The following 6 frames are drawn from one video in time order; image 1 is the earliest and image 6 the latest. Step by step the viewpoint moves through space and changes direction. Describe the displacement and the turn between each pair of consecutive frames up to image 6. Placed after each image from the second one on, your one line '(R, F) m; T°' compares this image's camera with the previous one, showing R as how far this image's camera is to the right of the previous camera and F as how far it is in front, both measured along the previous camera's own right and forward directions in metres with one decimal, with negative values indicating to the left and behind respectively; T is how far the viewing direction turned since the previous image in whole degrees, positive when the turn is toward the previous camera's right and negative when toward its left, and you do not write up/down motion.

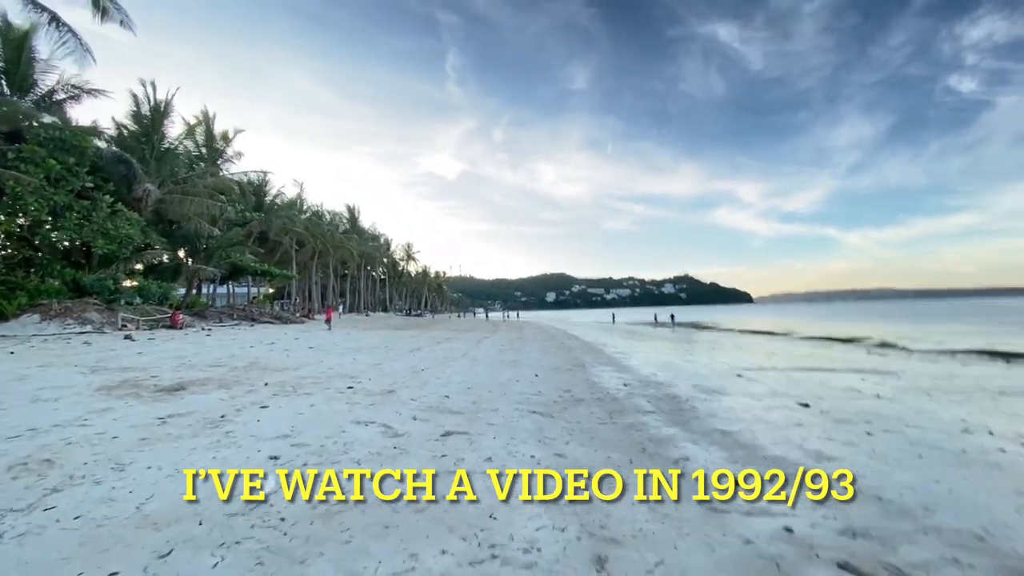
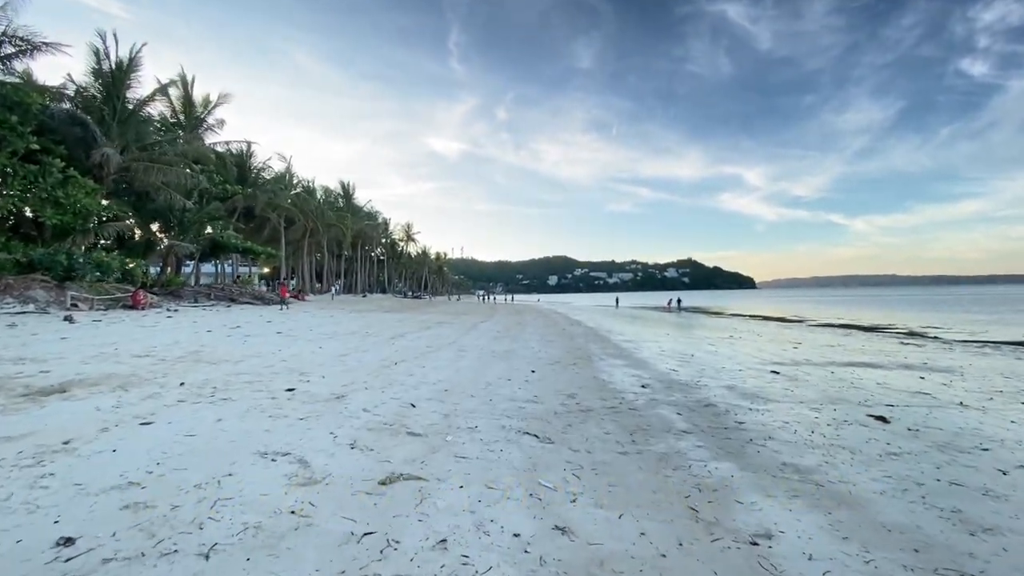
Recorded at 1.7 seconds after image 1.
(+0.2, +2.1) m; 0°
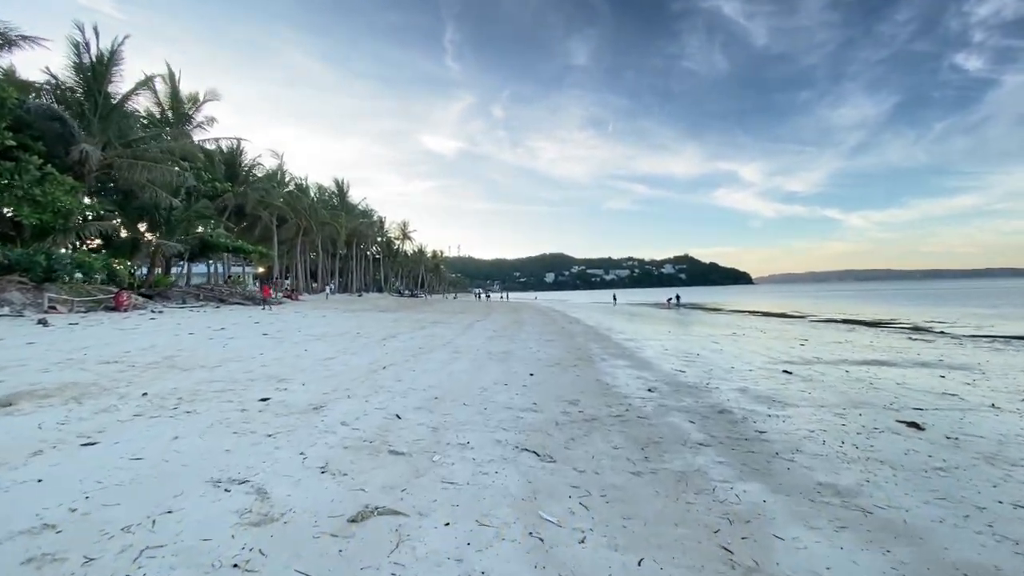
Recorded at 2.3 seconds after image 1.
(0.0, +0.6) m; 0°
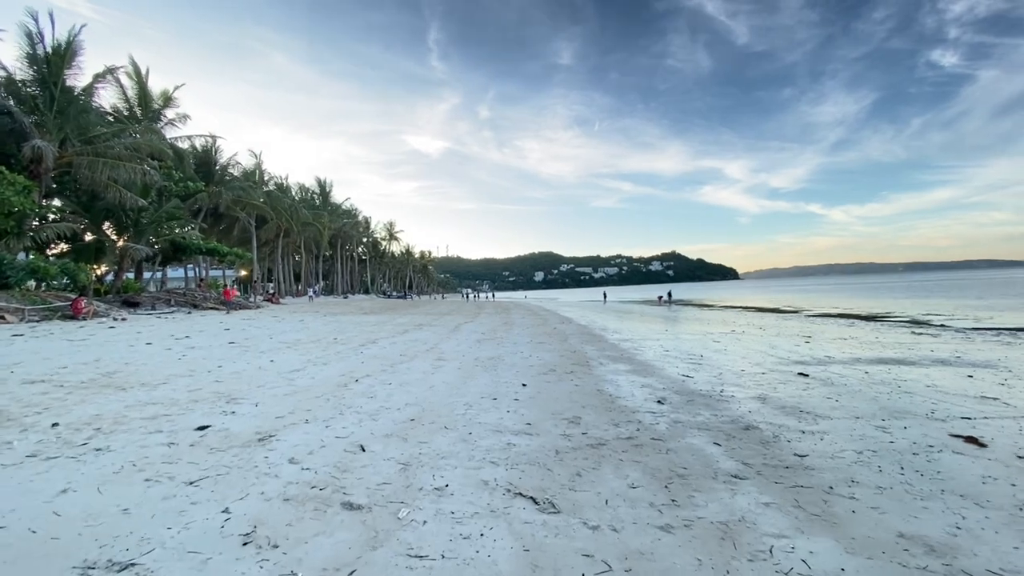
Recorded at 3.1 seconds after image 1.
(0.0, +1.0) m; +1°
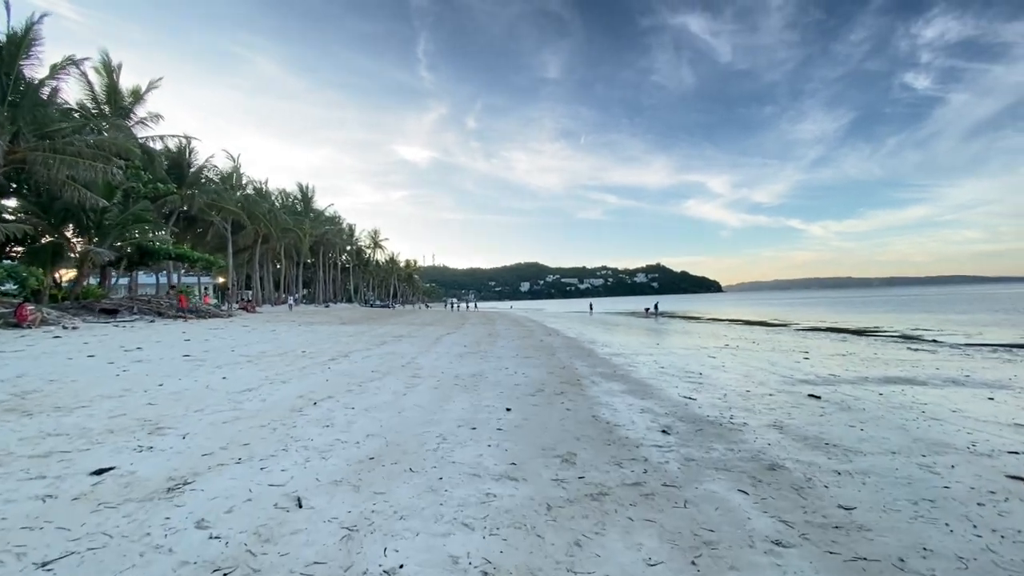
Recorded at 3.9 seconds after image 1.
(0.0, +0.9) m; +2°
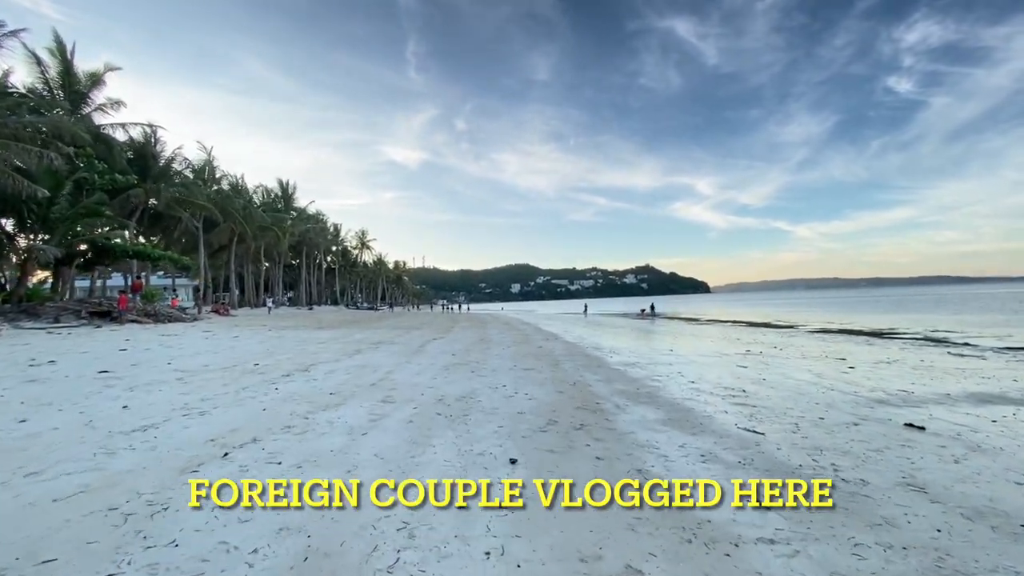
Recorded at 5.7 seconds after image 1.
(-0.1, +2.2) m; +1°
